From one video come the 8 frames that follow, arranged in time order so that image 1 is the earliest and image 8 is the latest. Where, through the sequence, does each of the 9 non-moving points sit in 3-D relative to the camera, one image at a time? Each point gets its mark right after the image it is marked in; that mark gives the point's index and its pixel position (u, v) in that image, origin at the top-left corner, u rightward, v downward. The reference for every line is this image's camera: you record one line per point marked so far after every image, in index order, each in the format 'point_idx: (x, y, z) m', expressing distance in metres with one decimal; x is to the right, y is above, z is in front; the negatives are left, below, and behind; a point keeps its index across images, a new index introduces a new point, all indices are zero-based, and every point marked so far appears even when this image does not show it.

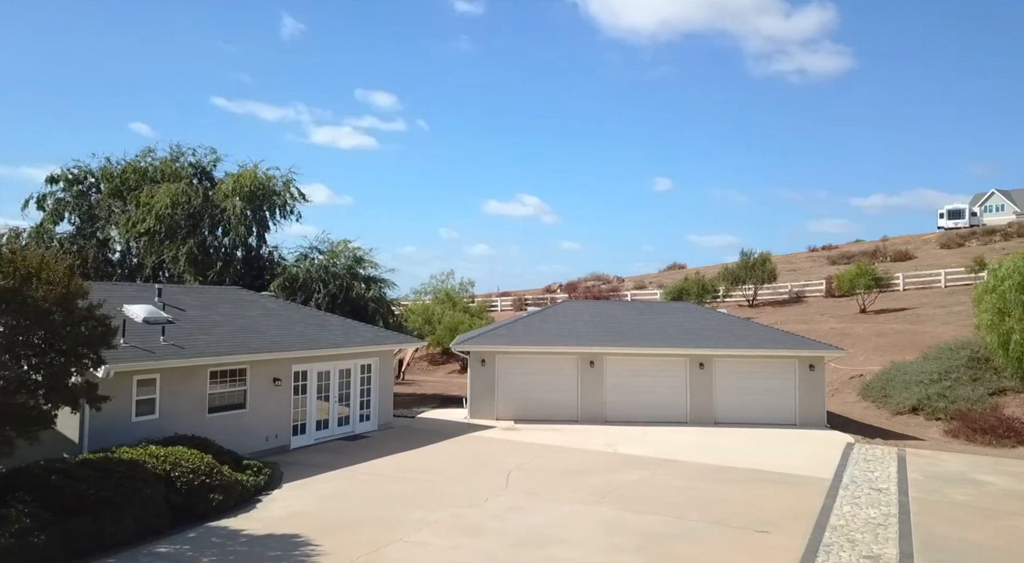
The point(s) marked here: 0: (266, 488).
0: (-4.0, -3.4, +12.4) m
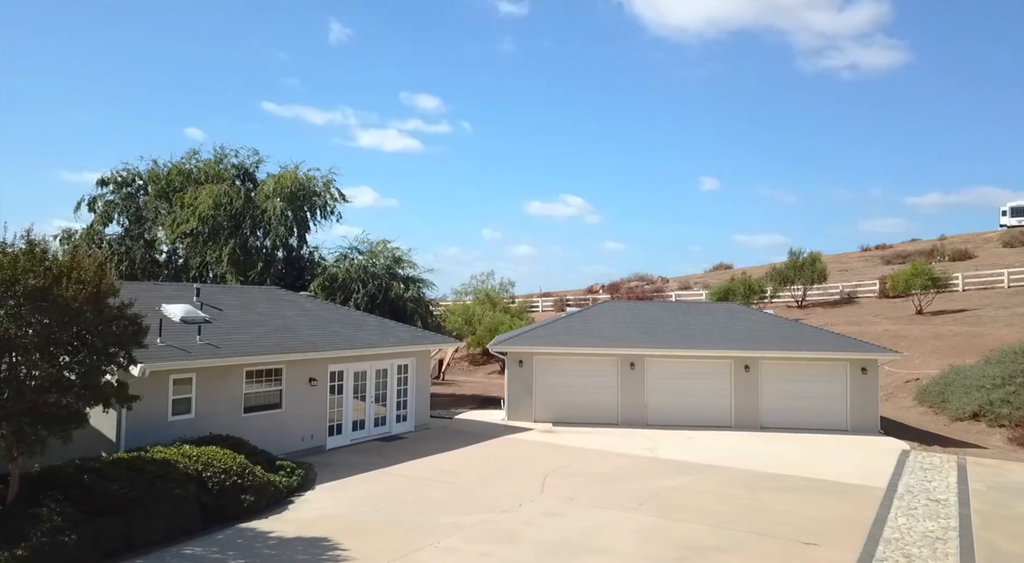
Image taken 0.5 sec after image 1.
0: (-3.4, -3.4, +12.3) m
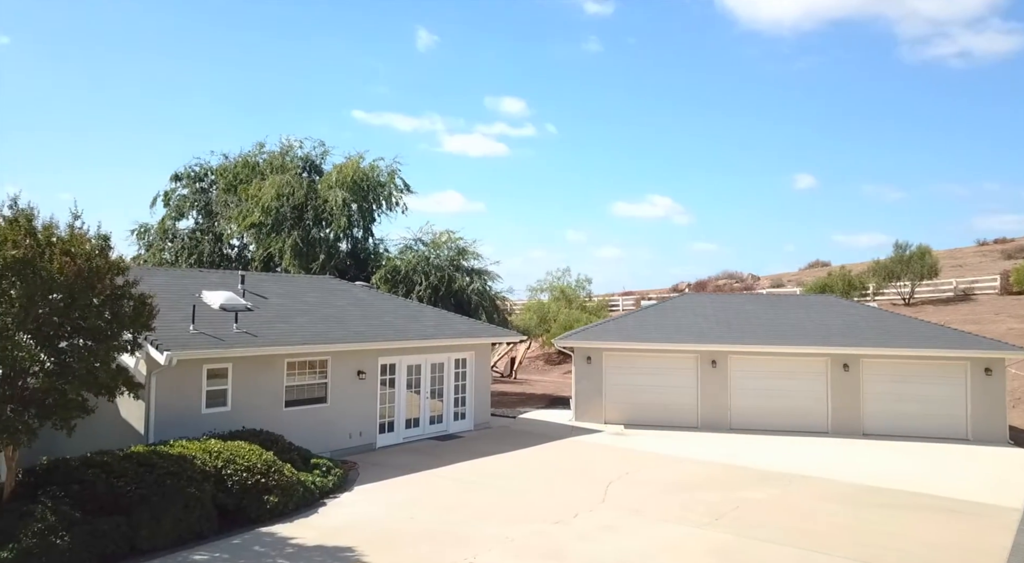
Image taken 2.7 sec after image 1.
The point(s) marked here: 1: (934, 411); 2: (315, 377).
0: (-2.6, -3.1, +11.2) m
1: (+9.1, -2.8, +16.5) m
2: (-3.5, -1.7, +13.7) m
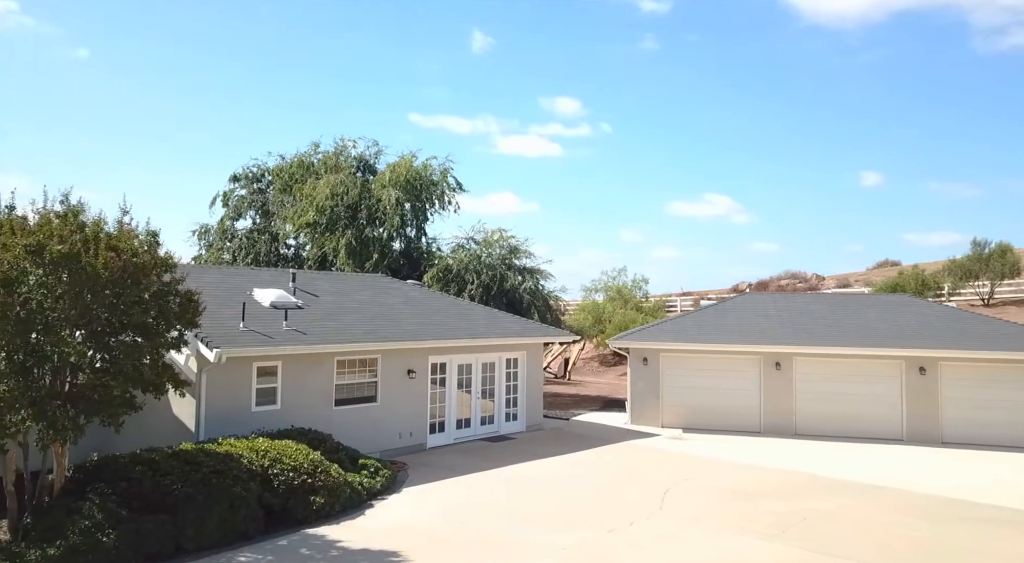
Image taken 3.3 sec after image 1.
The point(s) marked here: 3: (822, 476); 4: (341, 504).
0: (-1.9, -3.0, +11.0) m
1: (+10.2, -2.8, +15.4) m
2: (-2.6, -1.7, +13.5) m
3: (+5.1, -3.2, +12.6) m
4: (-2.2, -2.9, +9.9) m
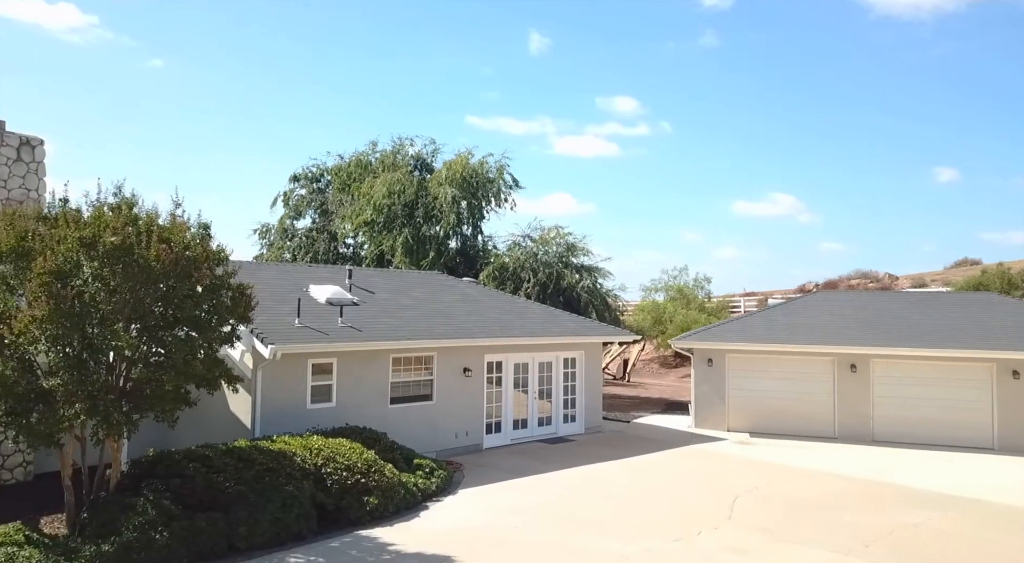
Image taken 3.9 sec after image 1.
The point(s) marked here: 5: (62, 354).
0: (-1.0, -3.0, +10.7) m
1: (+11.3, -2.7, +14.2) m
2: (-1.6, -1.6, +13.3) m
3: (+6.0, -3.2, +11.8) m
4: (-1.5, -2.8, +9.7) m
5: (-4.3, -0.7, +7.3) m
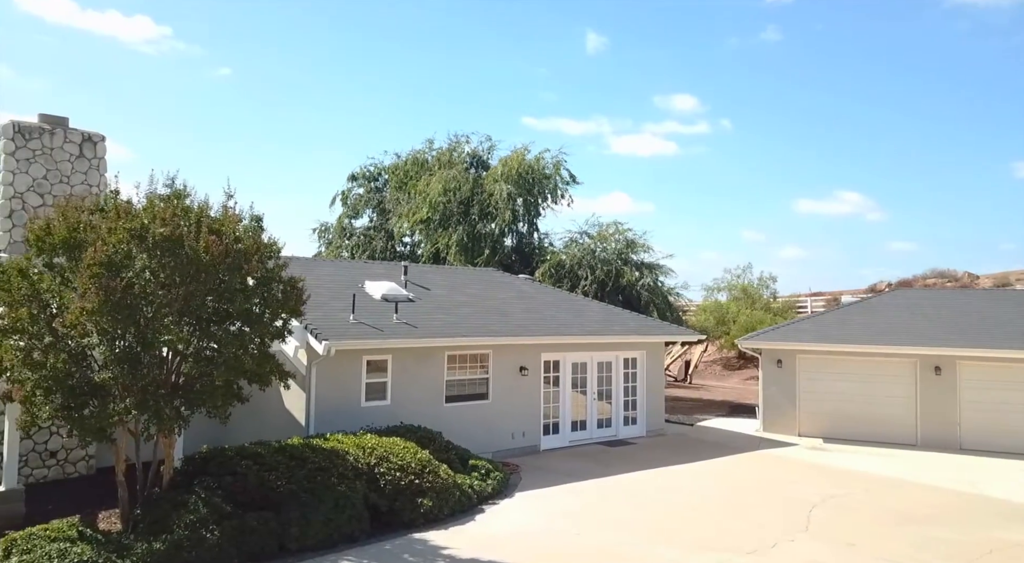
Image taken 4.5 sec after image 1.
0: (-0.2, -2.9, +10.3) m
1: (+12.4, -2.7, +12.9) m
2: (-0.6, -1.5, +12.9) m
3: (+6.9, -3.1, +10.9) m
4: (-0.8, -2.8, +9.3) m
5: (-3.8, -0.6, +7.2) m
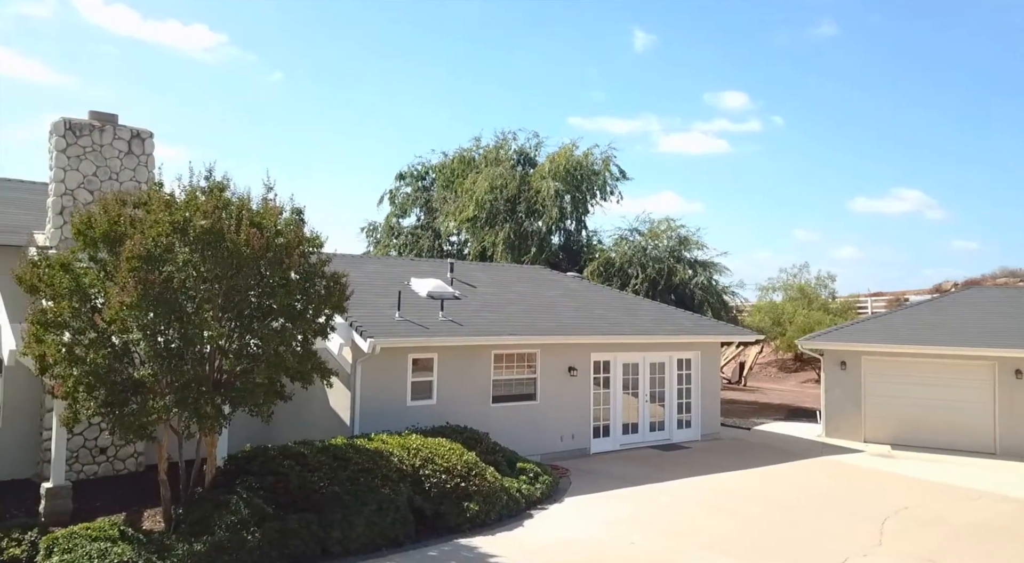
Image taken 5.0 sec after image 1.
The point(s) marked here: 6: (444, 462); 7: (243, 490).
0: (+0.4, -2.8, +9.9) m
1: (+13.1, -2.6, +11.7) m
2: (+0.2, -1.5, +12.5) m
3: (+7.6, -3.0, +10.1) m
4: (-0.2, -2.7, +9.0) m
5: (-3.3, -0.6, +7.1) m
6: (-0.8, -2.1, +9.0) m
7: (-2.8, -2.2, +7.9) m
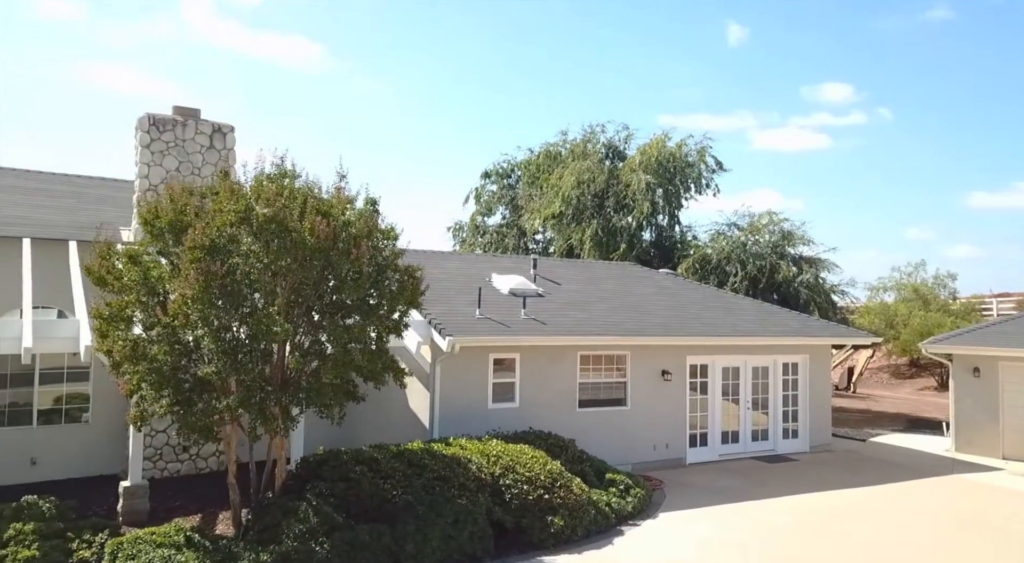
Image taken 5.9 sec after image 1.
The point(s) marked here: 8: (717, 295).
0: (+1.5, -2.8, +9.0) m
1: (+14.3, -2.5, +9.4) m
2: (+1.6, -1.4, +11.7) m
3: (+8.6, -3.0, +8.4) m
4: (+0.8, -2.6, +8.2) m
5: (-2.6, -0.5, +6.7) m
6: (+0.2, -2.1, +8.3) m
7: (-1.9, -2.1, +7.5) m
8: (+3.9, -0.3, +14.7) m
